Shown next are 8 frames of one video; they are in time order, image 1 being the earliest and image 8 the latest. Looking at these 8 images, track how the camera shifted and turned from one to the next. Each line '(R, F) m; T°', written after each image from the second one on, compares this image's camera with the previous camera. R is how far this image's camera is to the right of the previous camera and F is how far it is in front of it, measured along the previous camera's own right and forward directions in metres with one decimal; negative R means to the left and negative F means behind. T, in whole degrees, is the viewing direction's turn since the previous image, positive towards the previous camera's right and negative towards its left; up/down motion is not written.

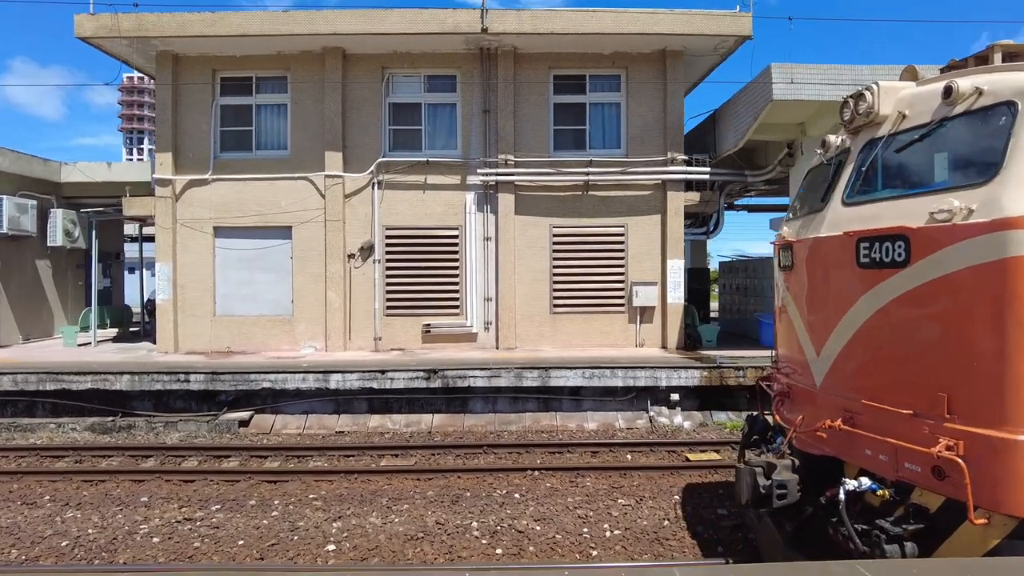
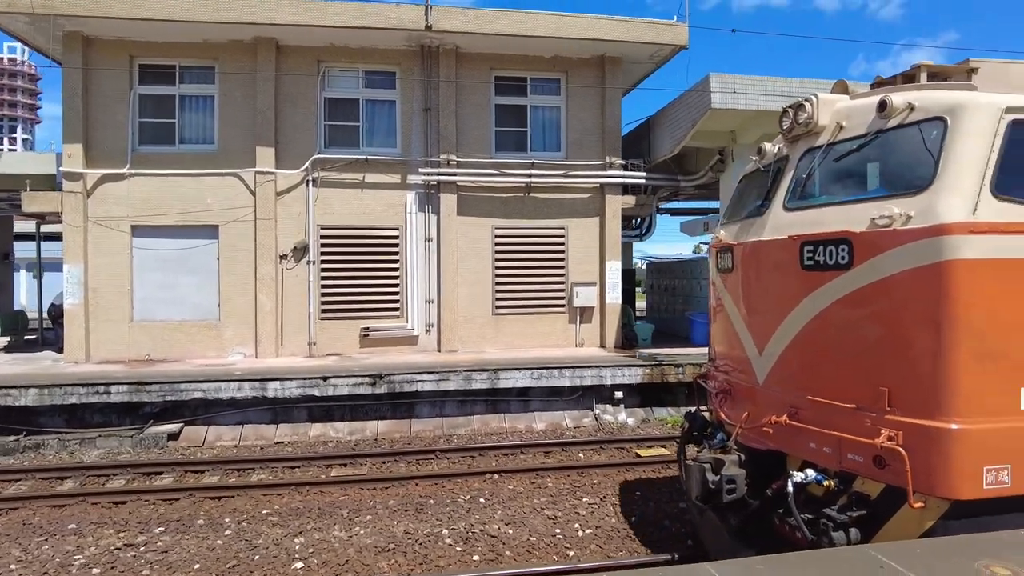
(-0.6, +0.1) m; +8°
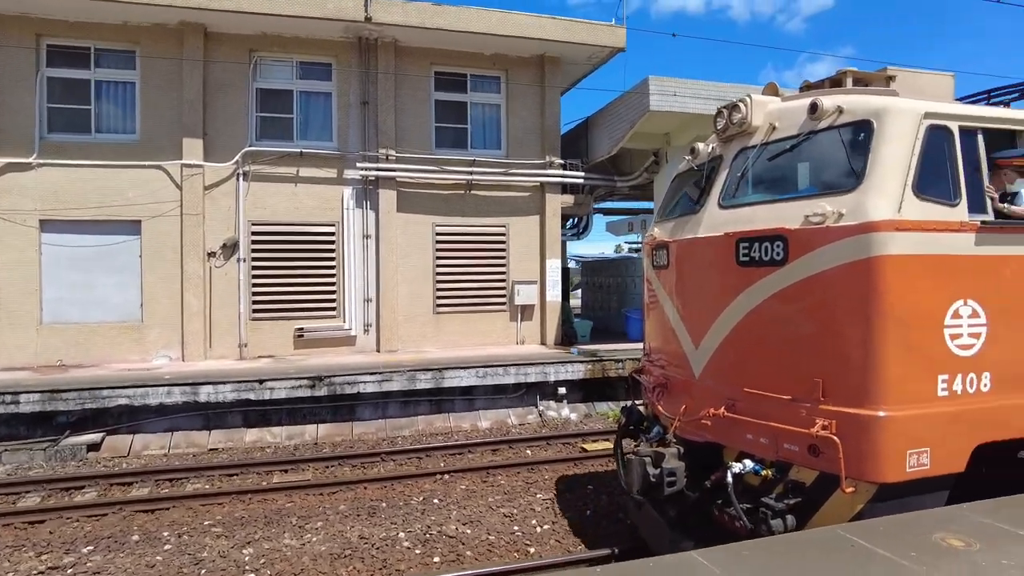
(-0.3, +0.1) m; +7°
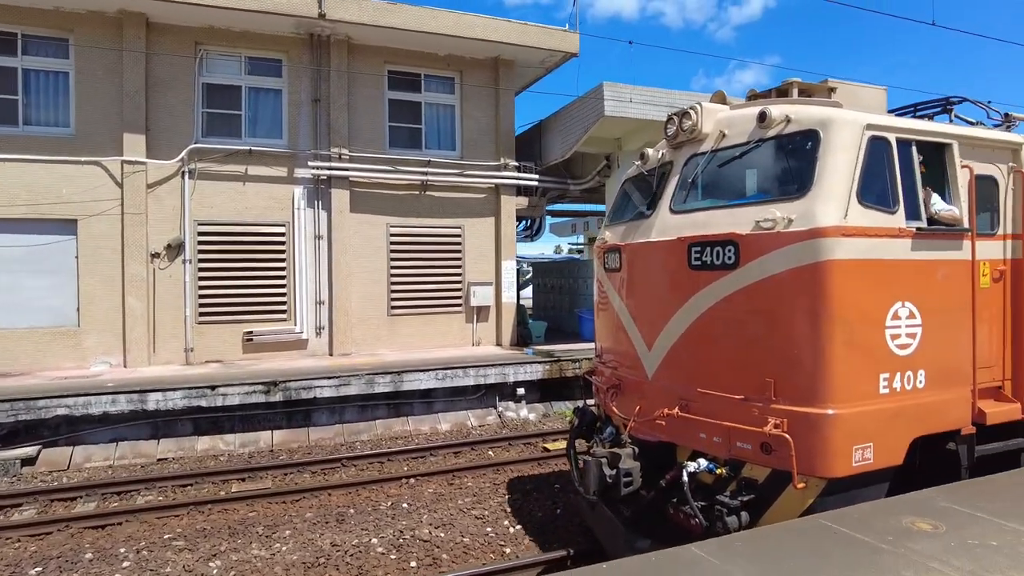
(-0.3, 0.0) m; +6°
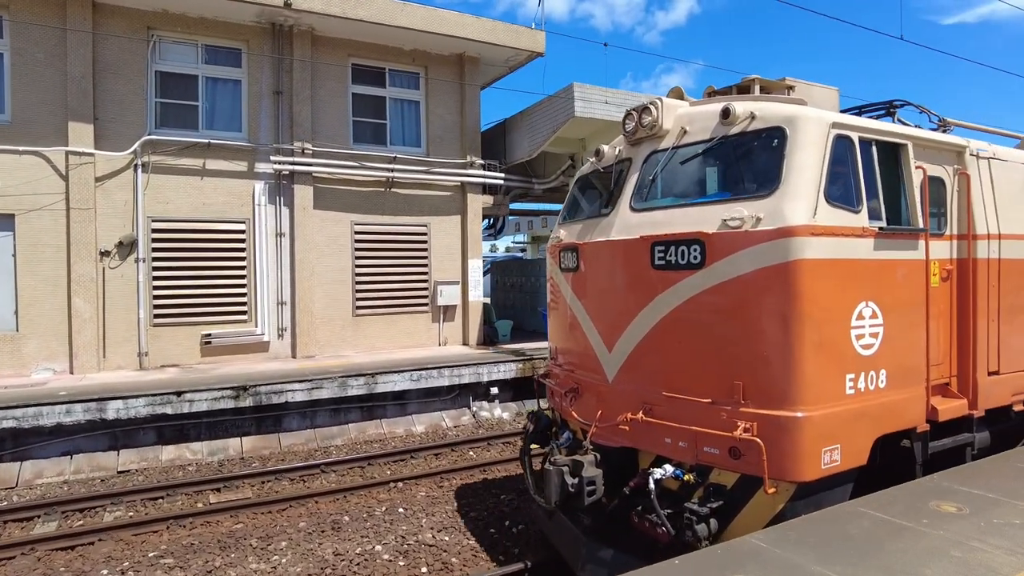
(-0.7, +0.1) m; +6°
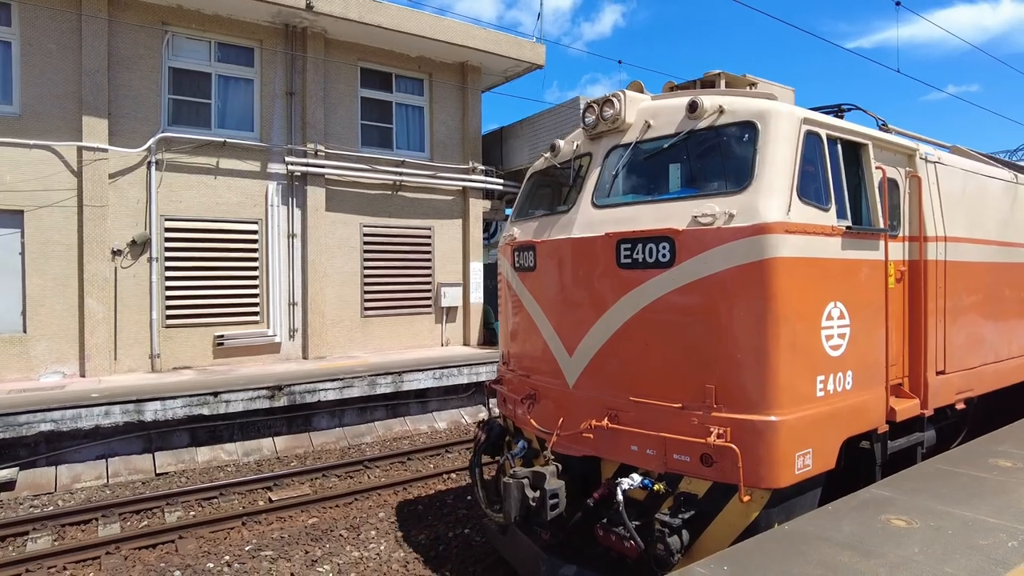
(-1.4, -0.3) m; +7°
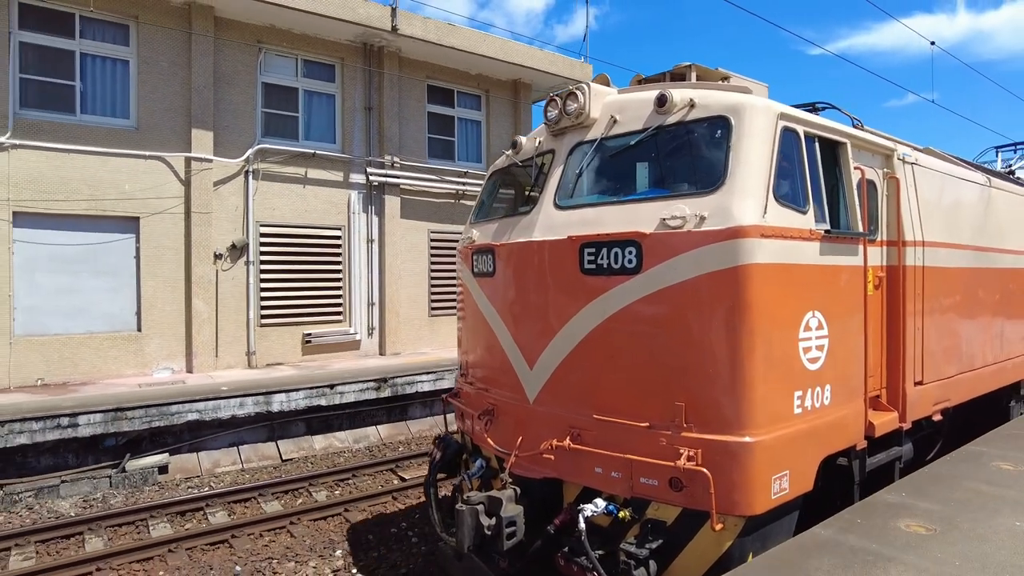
(-1.6, -0.8) m; +3°
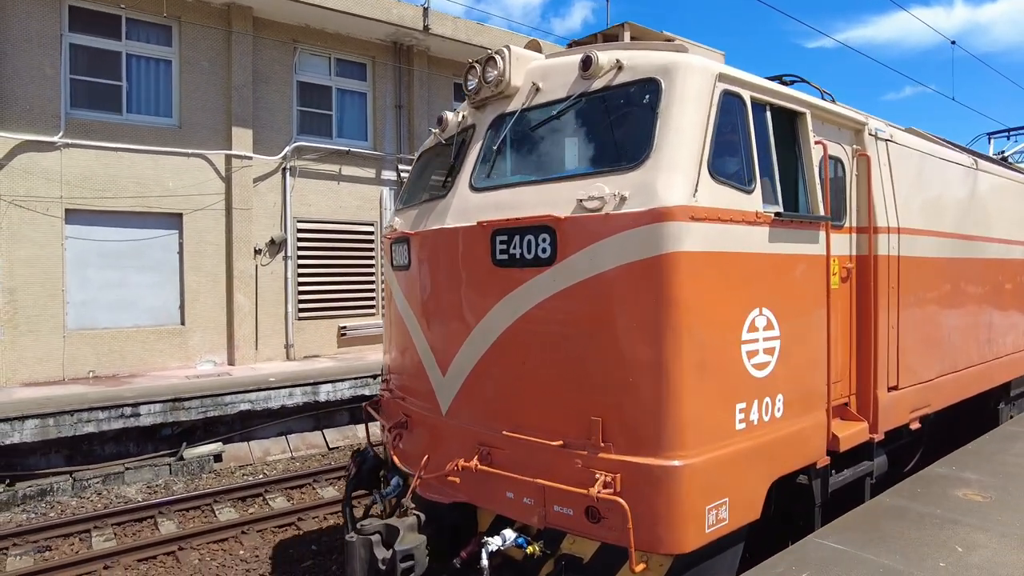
(-0.5, -0.2) m; 0°
